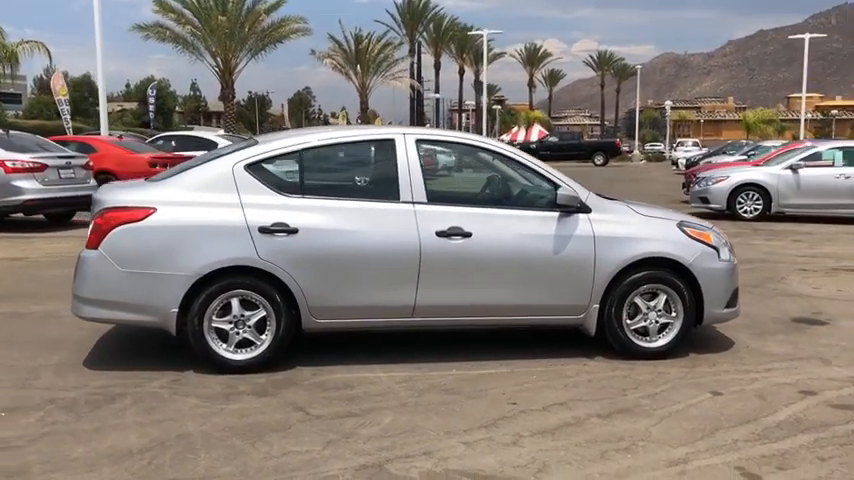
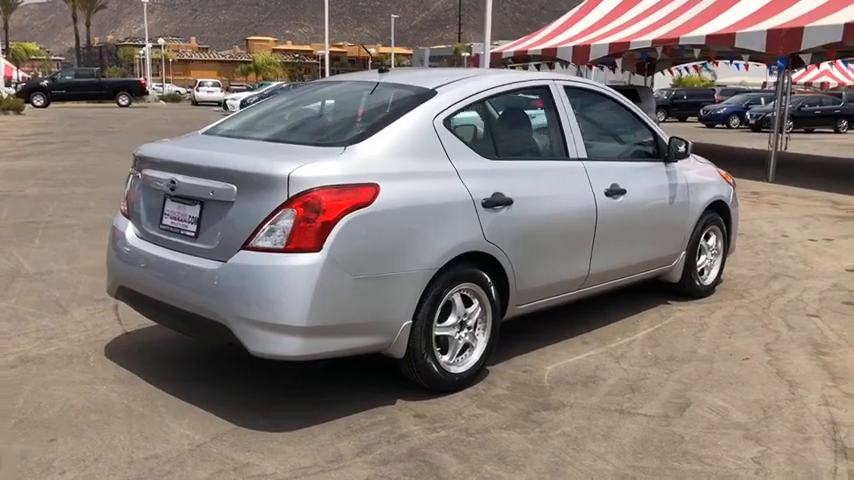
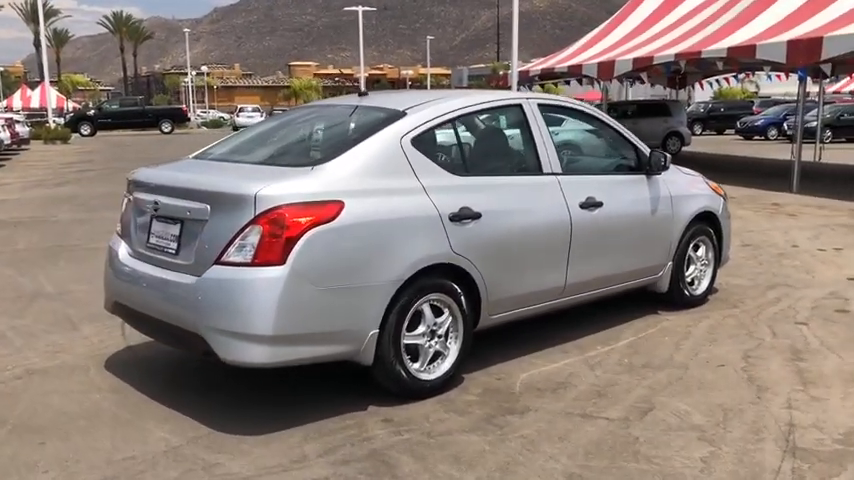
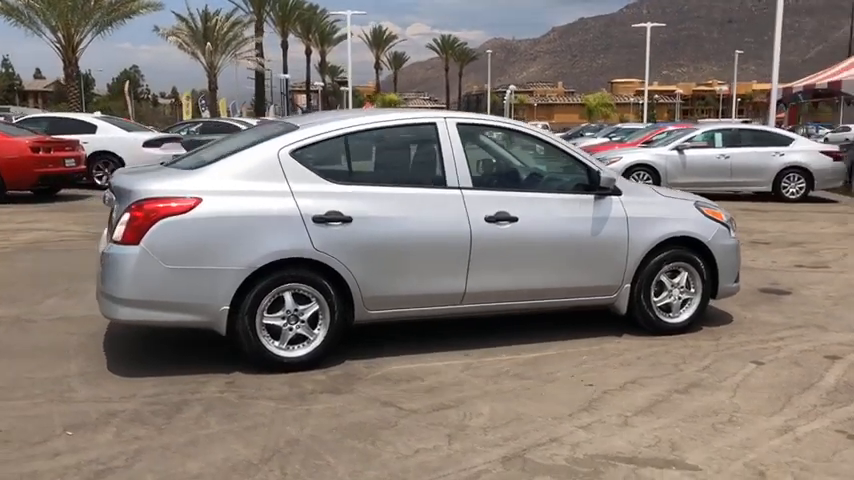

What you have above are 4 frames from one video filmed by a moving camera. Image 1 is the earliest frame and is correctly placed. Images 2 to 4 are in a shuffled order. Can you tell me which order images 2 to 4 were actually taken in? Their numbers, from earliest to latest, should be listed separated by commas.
4, 3, 2
